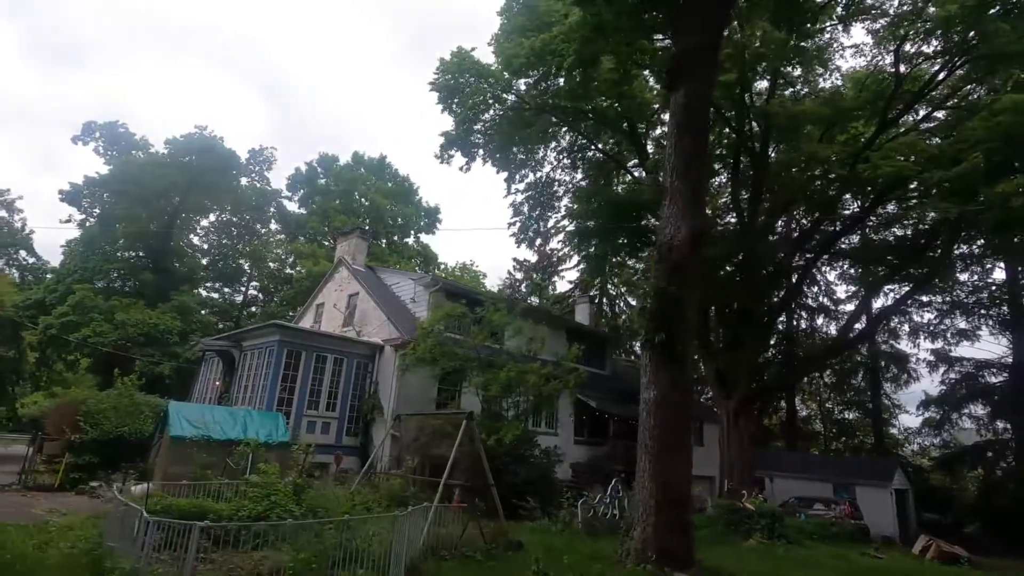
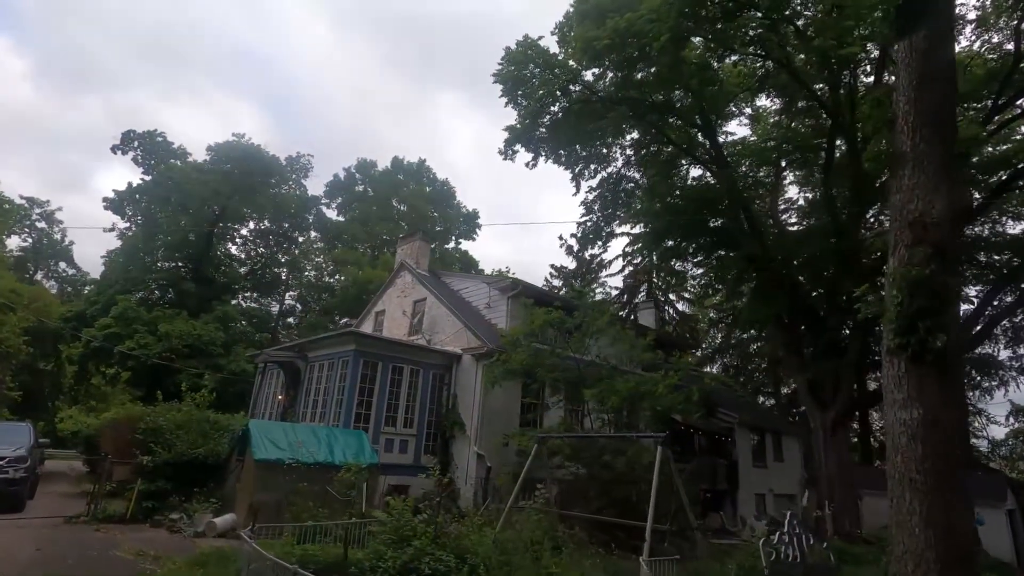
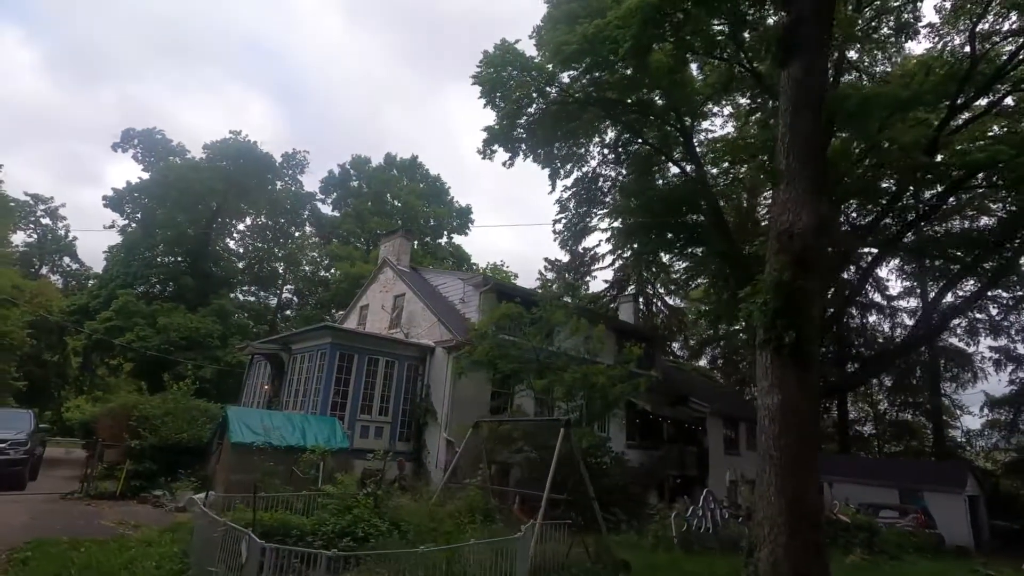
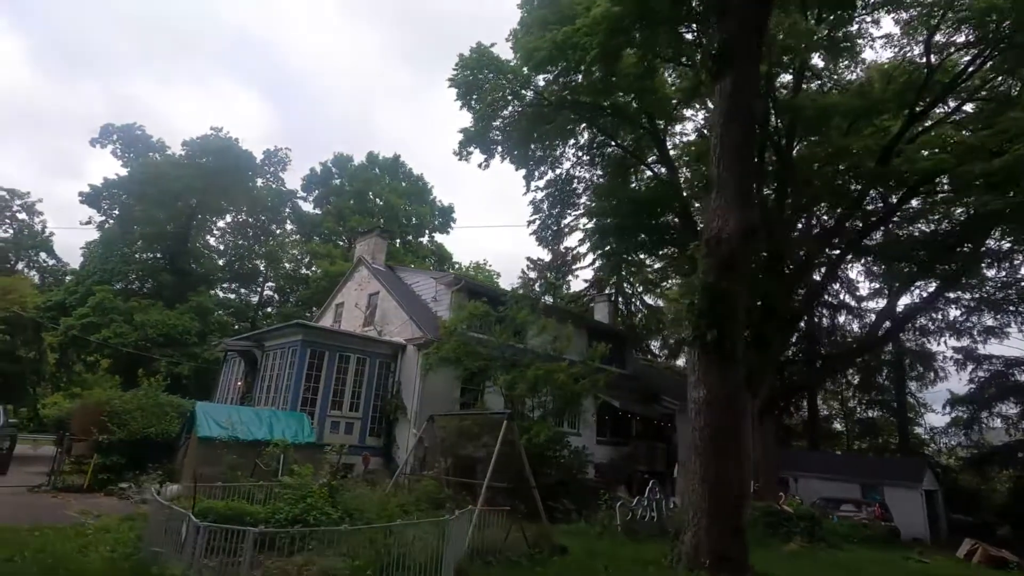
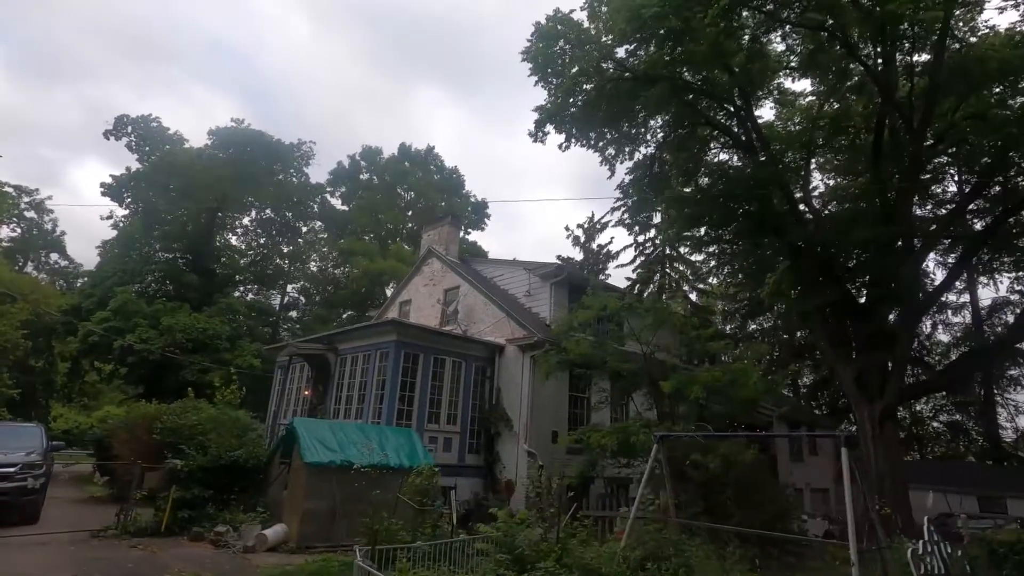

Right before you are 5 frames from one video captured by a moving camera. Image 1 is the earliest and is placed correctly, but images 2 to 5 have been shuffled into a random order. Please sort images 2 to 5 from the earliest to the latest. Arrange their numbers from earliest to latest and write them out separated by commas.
4, 3, 2, 5
